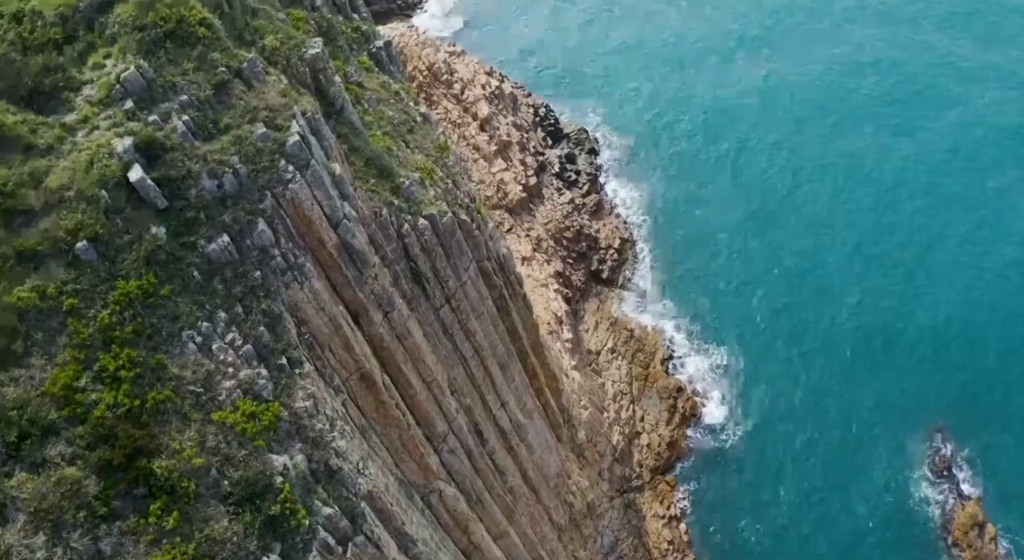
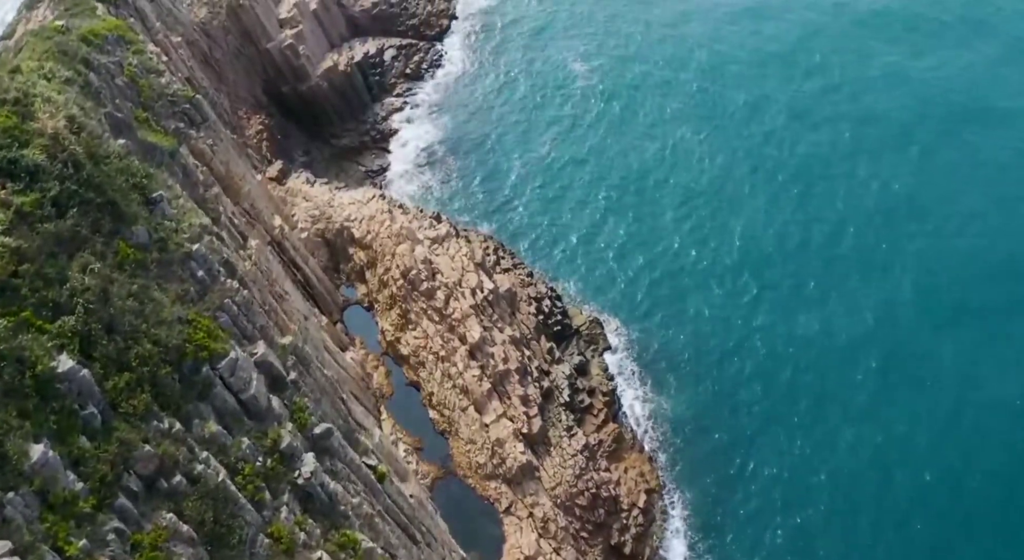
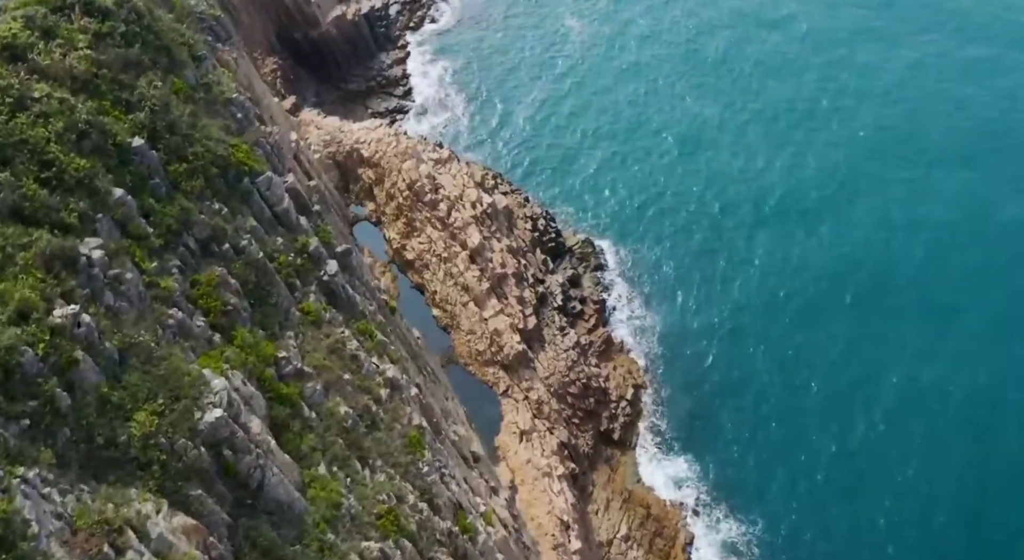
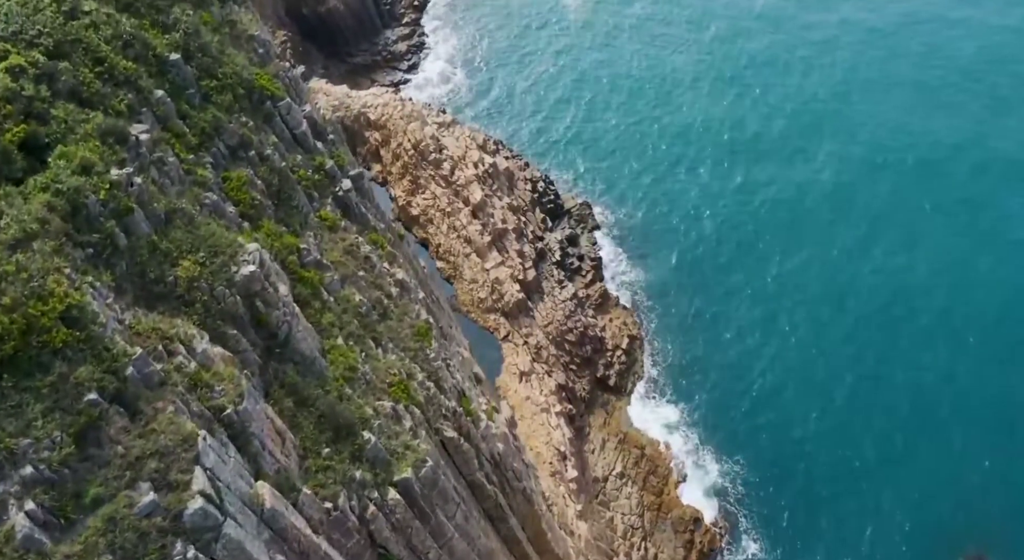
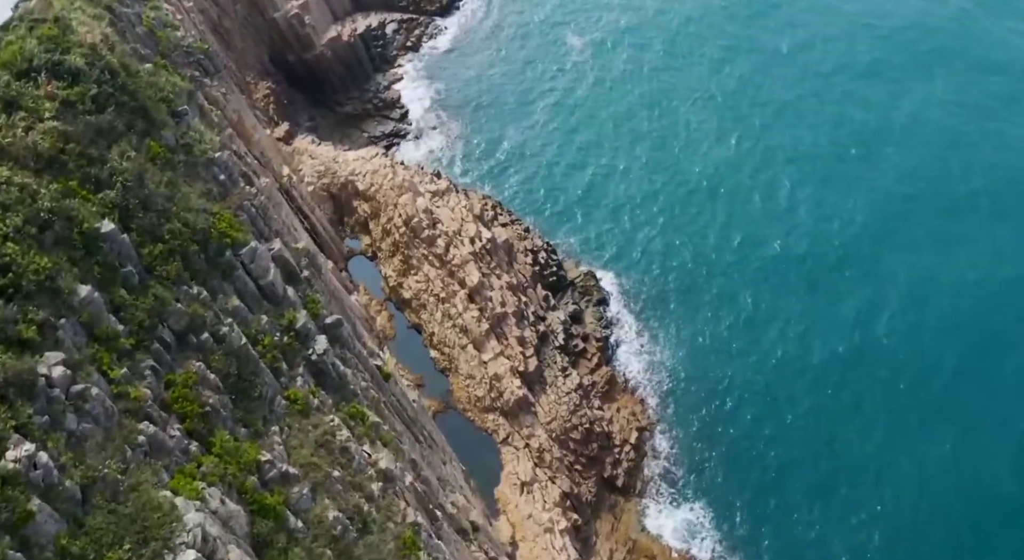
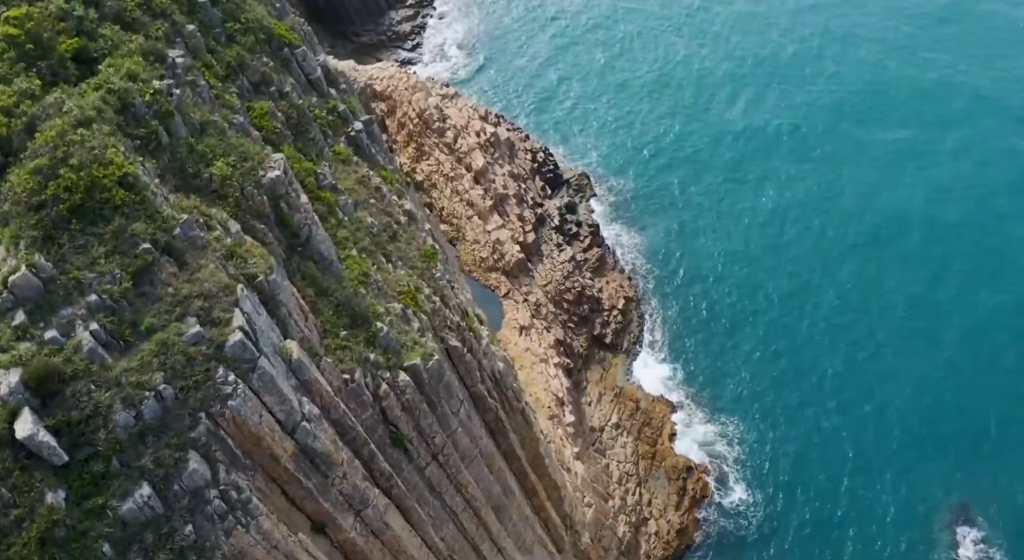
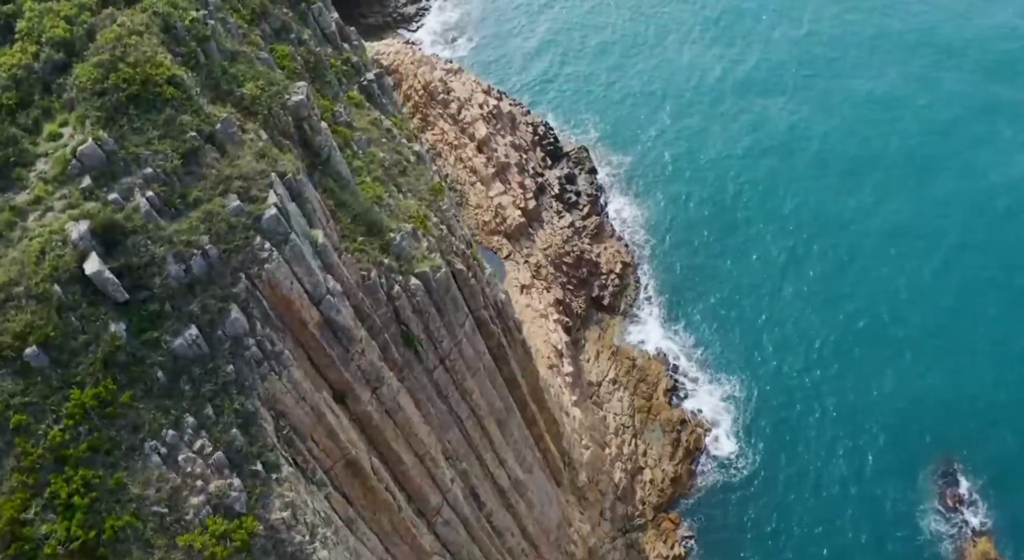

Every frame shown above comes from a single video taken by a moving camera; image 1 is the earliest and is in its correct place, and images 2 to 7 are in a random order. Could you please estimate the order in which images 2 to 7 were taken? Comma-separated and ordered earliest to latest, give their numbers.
7, 6, 4, 3, 5, 2
